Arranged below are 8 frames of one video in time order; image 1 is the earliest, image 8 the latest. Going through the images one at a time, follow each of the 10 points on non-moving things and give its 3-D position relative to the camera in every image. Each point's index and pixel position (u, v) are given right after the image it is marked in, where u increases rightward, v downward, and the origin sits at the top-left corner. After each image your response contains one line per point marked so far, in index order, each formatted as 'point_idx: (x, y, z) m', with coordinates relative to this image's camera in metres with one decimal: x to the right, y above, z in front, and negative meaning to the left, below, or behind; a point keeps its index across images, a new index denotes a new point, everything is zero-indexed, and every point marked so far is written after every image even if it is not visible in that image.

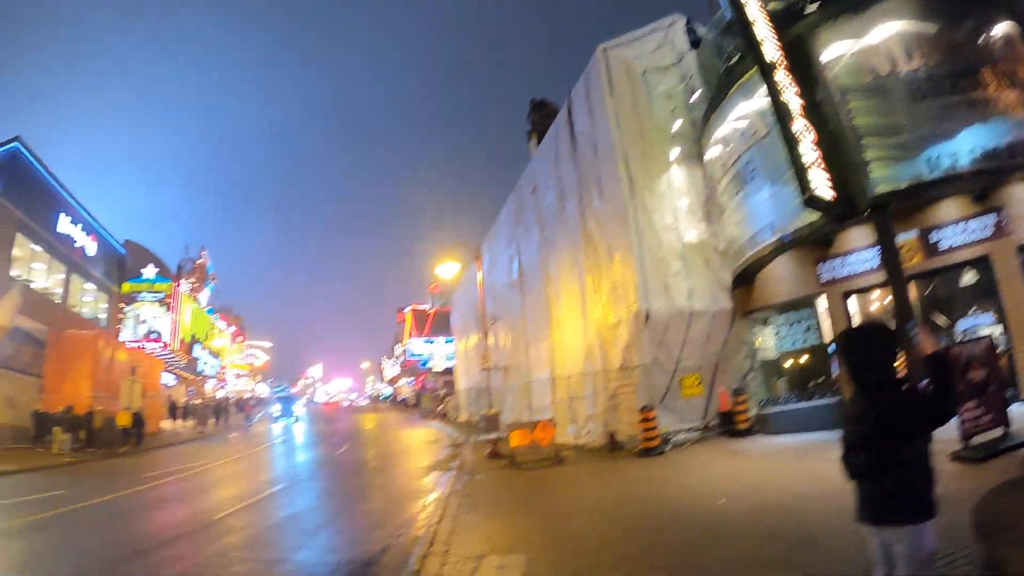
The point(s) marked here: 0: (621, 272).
0: (+3.0, +0.3, +15.9) m
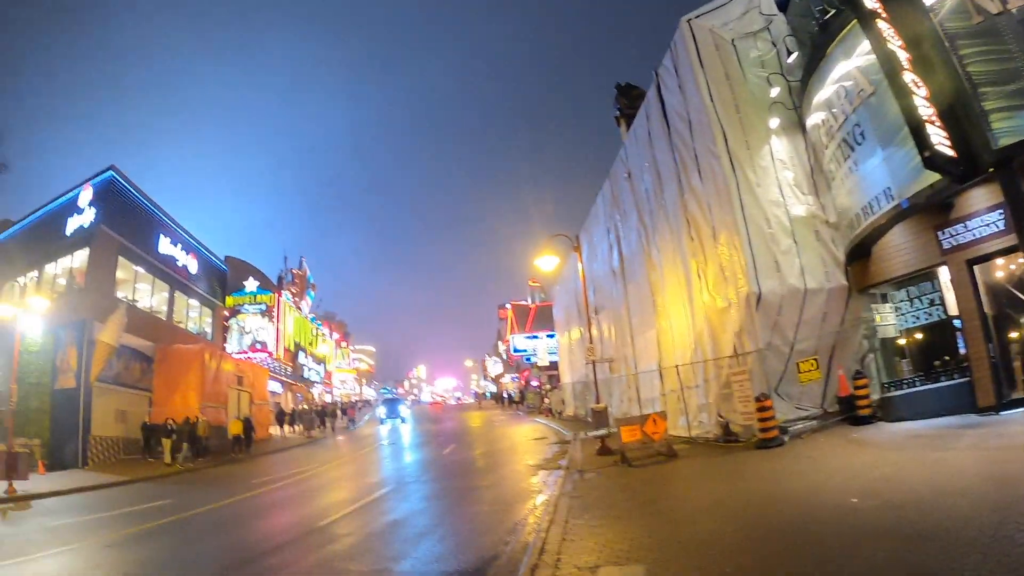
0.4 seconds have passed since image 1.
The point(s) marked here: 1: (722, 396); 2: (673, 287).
0: (+5.0, +0.8, +13.9) m
1: (+4.8, -2.5, +13.5) m
2: (+4.5, -0.3, +17.0) m
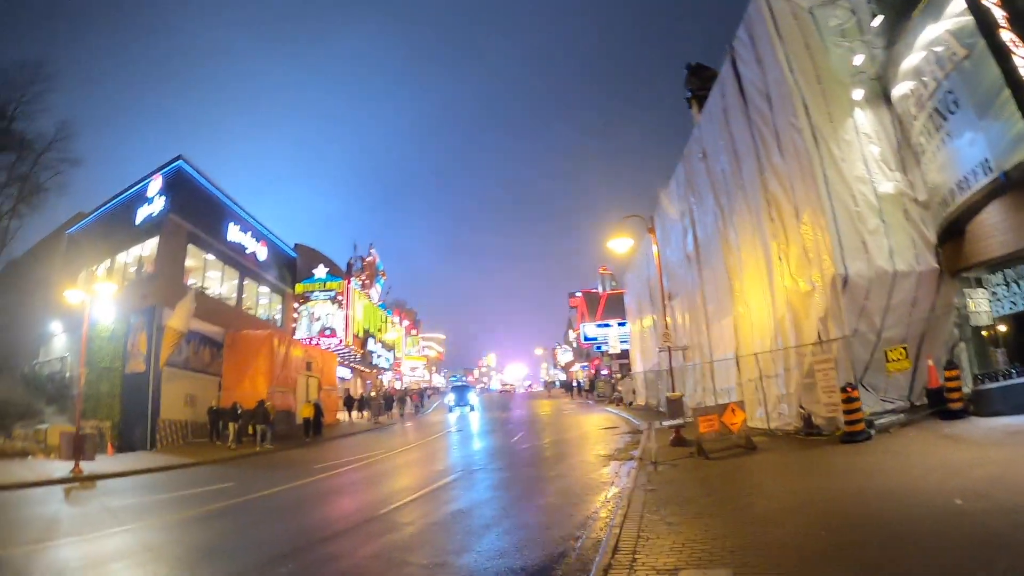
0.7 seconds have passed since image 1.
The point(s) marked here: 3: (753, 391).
0: (+6.3, +1.3, +12.7) m
1: (+6.1, -2.1, +12.4) m
2: (+6.1, +0.2, +15.9) m
3: (+6.0, -2.6, +15.0) m
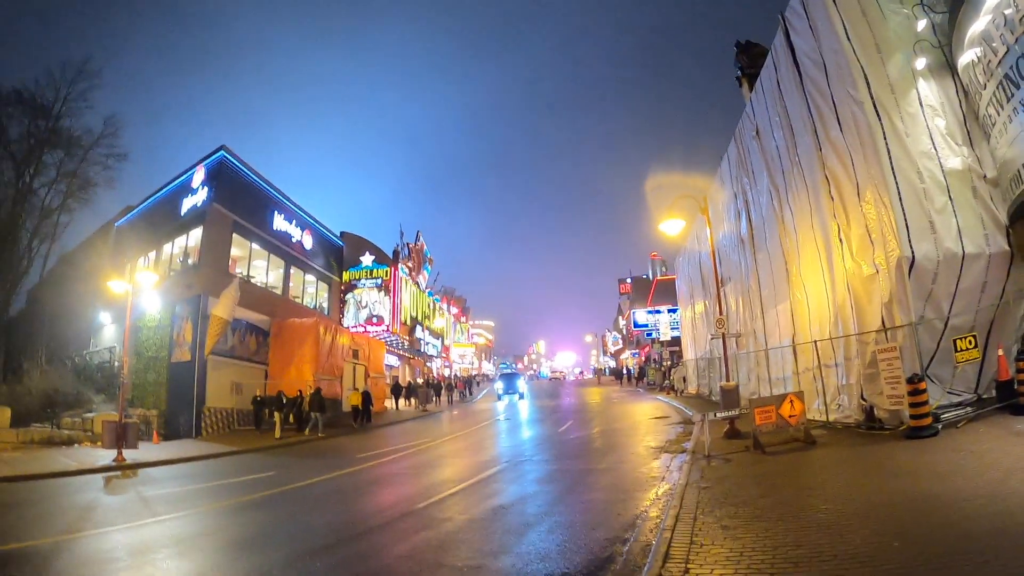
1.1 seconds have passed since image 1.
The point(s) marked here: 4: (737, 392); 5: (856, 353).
0: (+6.9, +1.6, +11.6) m
1: (+6.8, -1.7, +11.3) m
2: (+7.1, +0.6, +14.7) m
3: (+7.0, -2.2, +14.0) m
4: (+5.0, -2.3, +13.3) m
5: (+6.8, -1.3, +11.8) m
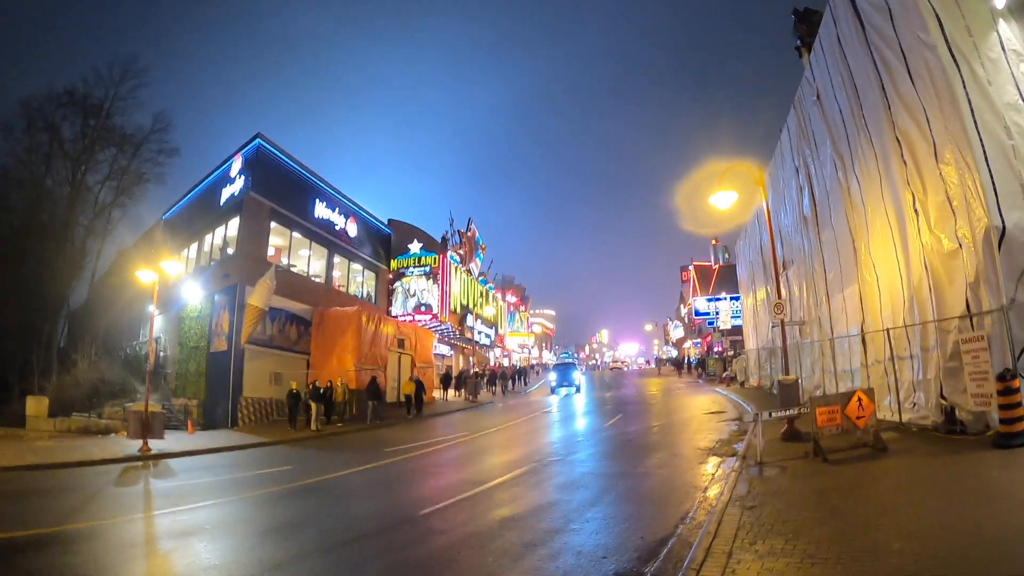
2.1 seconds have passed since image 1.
0: (+7.2, +2.0, +9.8) m
1: (+7.1, -1.4, +9.6) m
2: (+7.7, +1.0, +12.9) m
3: (+7.5, -1.8, +12.2) m
4: (+5.5, -2.0, +11.8) m
5: (+7.2, -1.0, +10.0) m
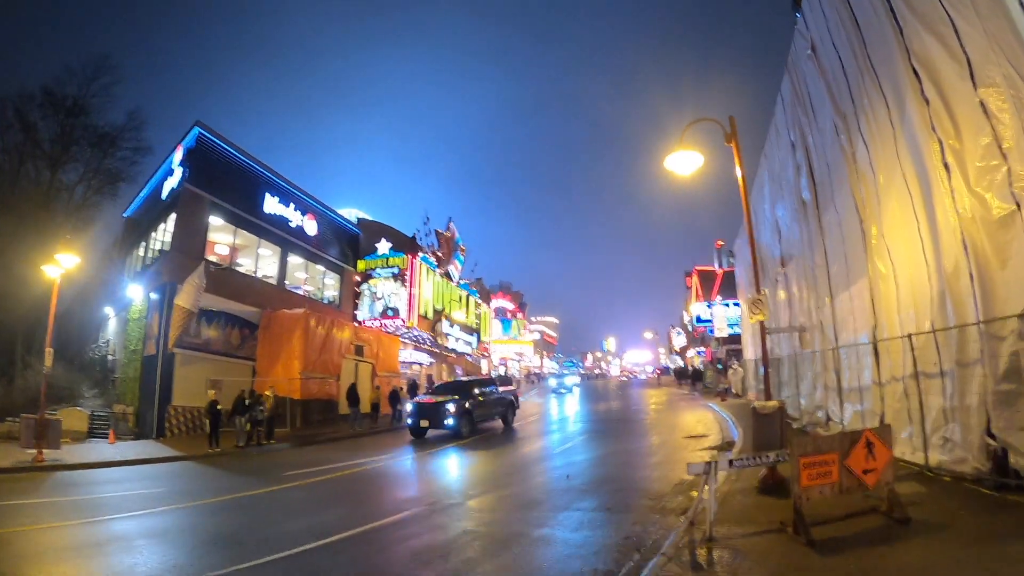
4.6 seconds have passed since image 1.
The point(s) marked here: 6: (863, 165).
0: (+5.6, +2.1, +6.8) m
1: (+5.4, -1.2, +6.6) m
2: (+6.1, +1.1, +9.9) m
3: (+5.9, -1.7, +9.2) m
4: (+3.9, -1.9, +8.8) m
5: (+5.5, -0.8, +7.0) m
6: (+6.2, +2.2, +10.6) m
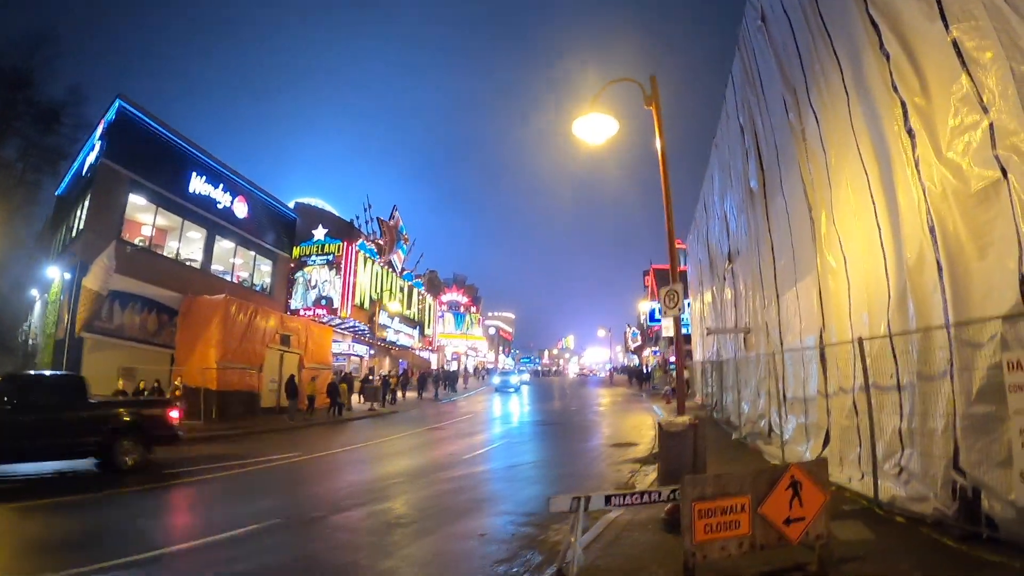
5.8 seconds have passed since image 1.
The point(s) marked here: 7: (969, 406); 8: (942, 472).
0: (+4.3, +2.2, +5.5) m
1: (+4.1, -1.2, +5.3) m
2: (+4.6, +1.1, +8.6) m
3: (+4.4, -1.6, +7.9) m
4: (+2.4, -1.8, +7.4) m
5: (+4.1, -0.8, +5.7) m
6: (+4.7, +2.3, +9.3) m
7: (+4.0, -1.0, +5.3) m
8: (+4.1, -1.7, +5.8) m
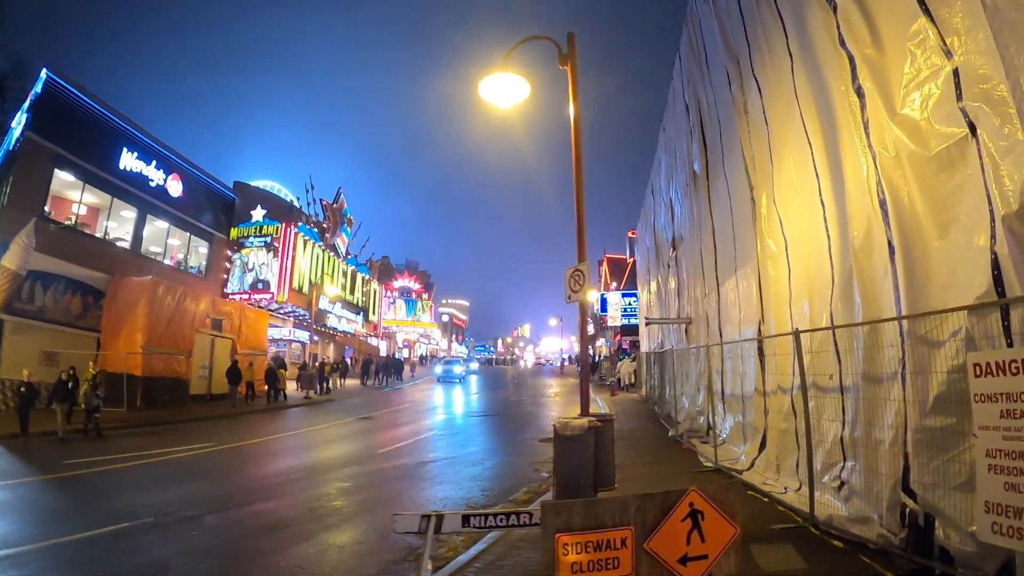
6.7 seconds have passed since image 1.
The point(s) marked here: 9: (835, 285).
0: (+3.4, +2.3, +4.6) m
1: (+3.1, -1.1, +4.5) m
2: (+3.5, +1.3, +7.8) m
3: (+3.2, -1.5, +7.1) m
4: (+1.3, -1.6, +6.5) m
5: (+3.1, -0.7, +4.9) m
6: (+3.5, +2.5, +8.5) m
7: (+3.1, -0.9, +4.5) m
8: (+3.1, -1.6, +5.0) m
9: (+3.3, 0.0, +6.1) m
